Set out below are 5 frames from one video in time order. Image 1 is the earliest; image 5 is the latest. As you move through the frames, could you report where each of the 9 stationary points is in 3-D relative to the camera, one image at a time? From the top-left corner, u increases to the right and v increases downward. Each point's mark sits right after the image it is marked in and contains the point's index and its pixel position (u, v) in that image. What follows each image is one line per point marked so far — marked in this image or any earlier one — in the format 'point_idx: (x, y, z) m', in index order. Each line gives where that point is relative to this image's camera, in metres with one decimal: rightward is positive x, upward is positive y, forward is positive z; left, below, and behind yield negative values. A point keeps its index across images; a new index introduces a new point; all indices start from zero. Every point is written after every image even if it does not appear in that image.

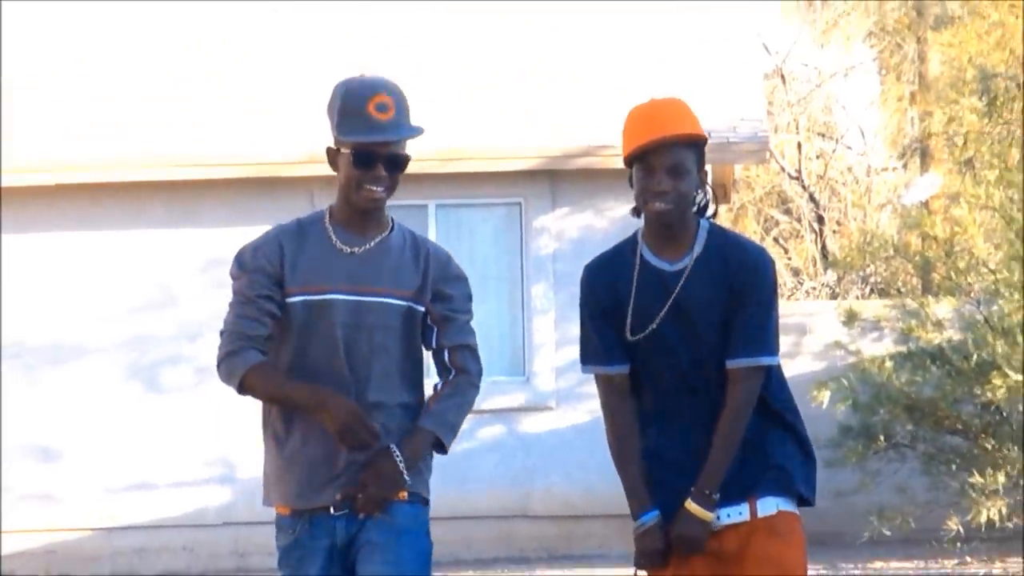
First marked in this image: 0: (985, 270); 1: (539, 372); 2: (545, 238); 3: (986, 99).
0: (+3.0, +0.1, +8.9) m
1: (+0.2, -0.6, +9.8) m
2: (+0.2, +0.3, +9.8) m
3: (+3.1, +1.2, +9.3) m
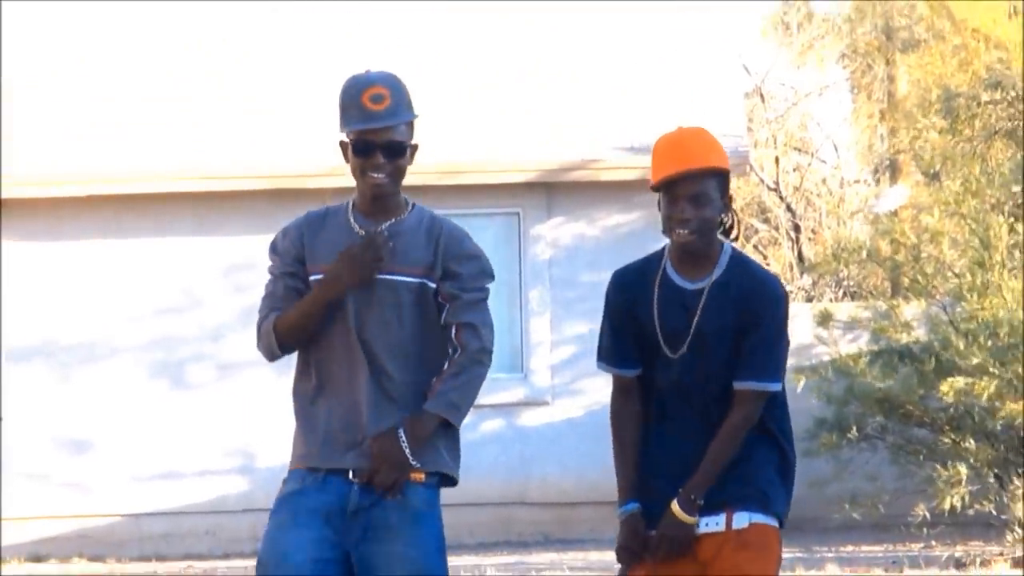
0: (+3.0, +0.1, +9.6) m
1: (+0.2, -0.6, +10.5) m
2: (+0.2, +0.3, +10.5) m
3: (+3.1, +1.2, +10.0) m
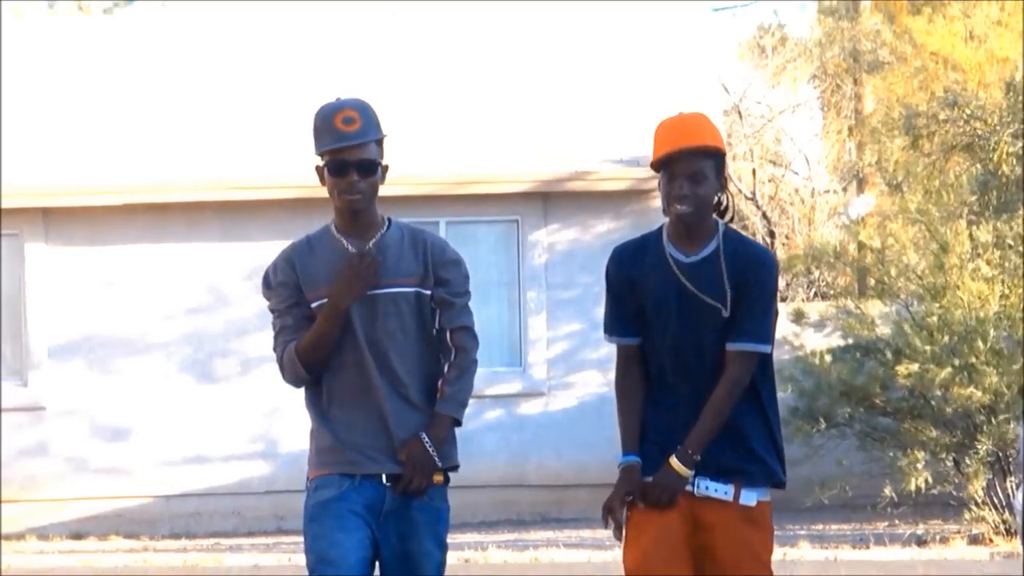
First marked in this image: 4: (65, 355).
0: (+2.9, +0.1, +10.6) m
1: (+0.2, -0.6, +11.5) m
2: (+0.2, +0.3, +11.5) m
3: (+3.0, +1.2, +11.0) m
4: (-3.6, -0.5, +11.7) m
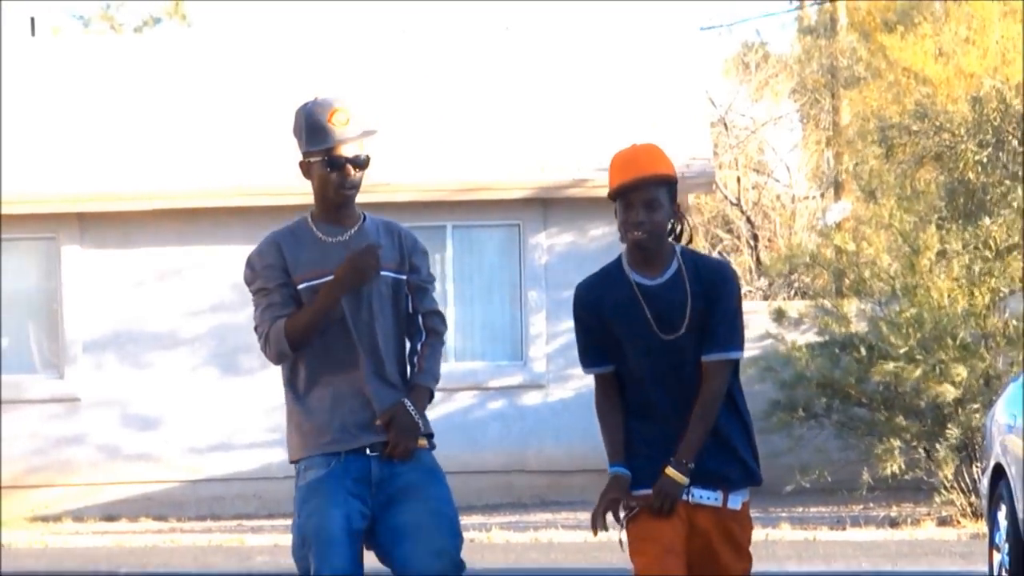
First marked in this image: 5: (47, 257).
0: (+3.0, +0.1, +11.4) m
1: (+0.2, -0.6, +12.3) m
2: (+0.2, +0.3, +12.3) m
3: (+3.1, +1.2, +11.8) m
4: (-3.6, -0.5, +12.6) m
5: (-4.1, +0.3, +12.6) m
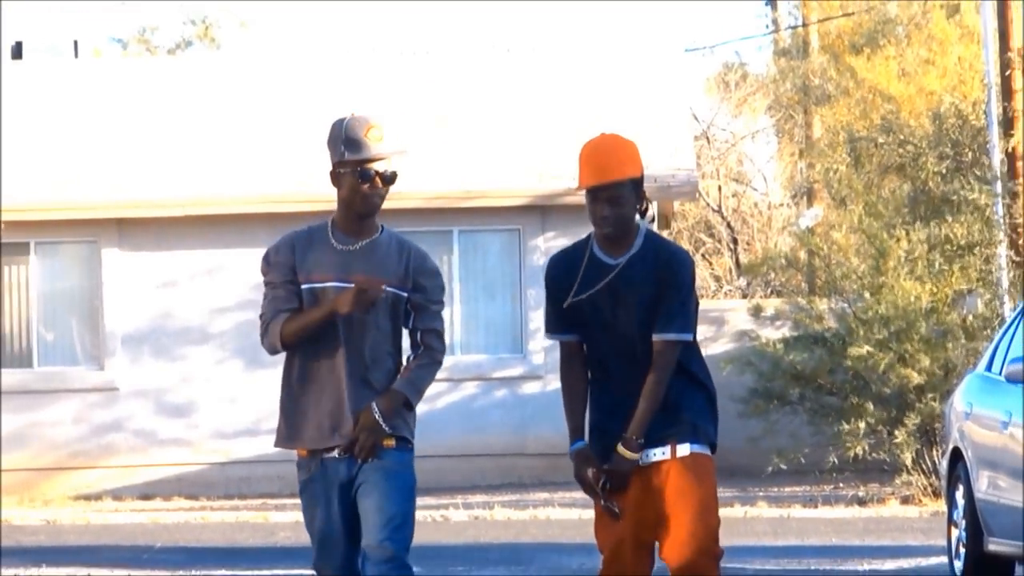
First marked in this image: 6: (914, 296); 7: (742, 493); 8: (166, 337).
0: (+3.0, +0.1, +12.5) m
1: (+0.2, -0.6, +13.5) m
2: (+0.2, +0.3, +13.5) m
3: (+3.1, +1.2, +12.9) m
4: (-3.6, -0.5, +13.8) m
5: (-4.1, +0.3, +13.8) m
6: (+3.3, -0.1, +12.3) m
7: (+2.1, -1.9, +13.2) m
8: (-3.3, -0.5, +13.8) m
